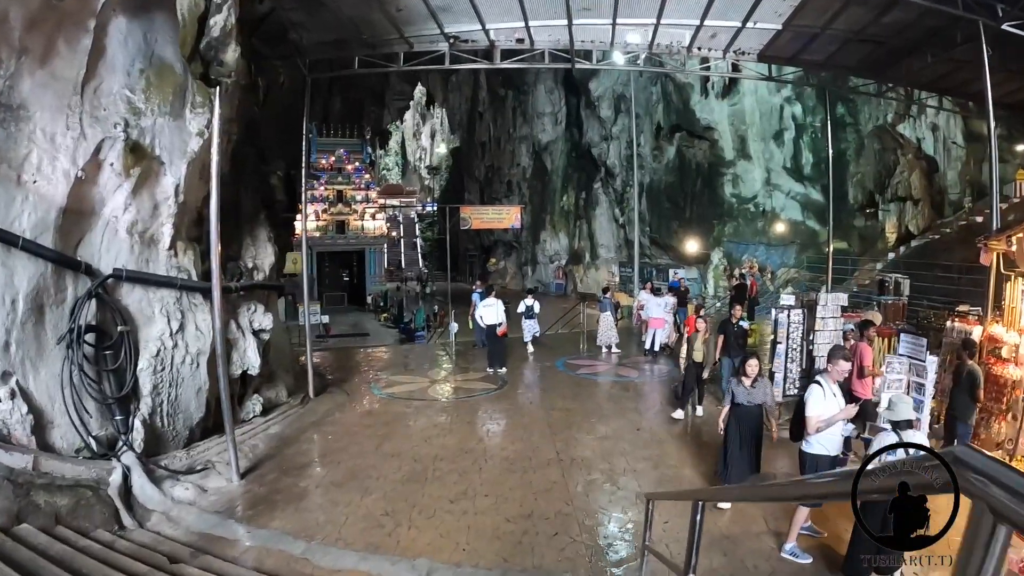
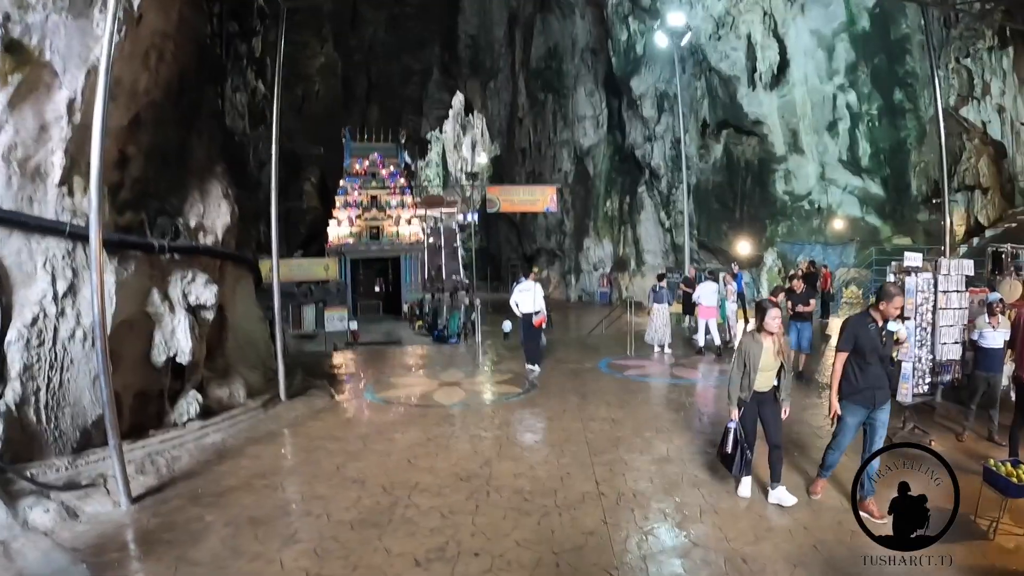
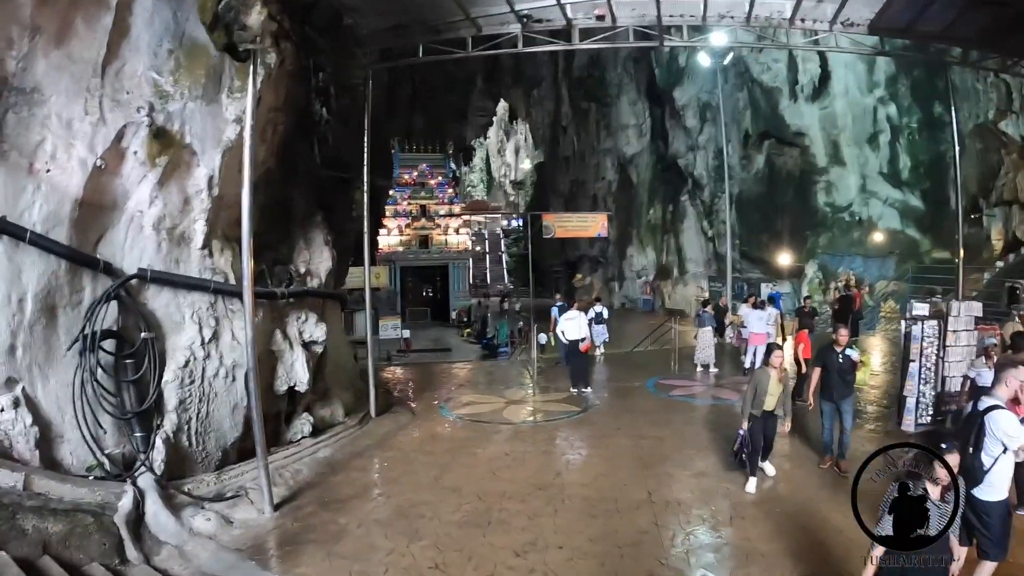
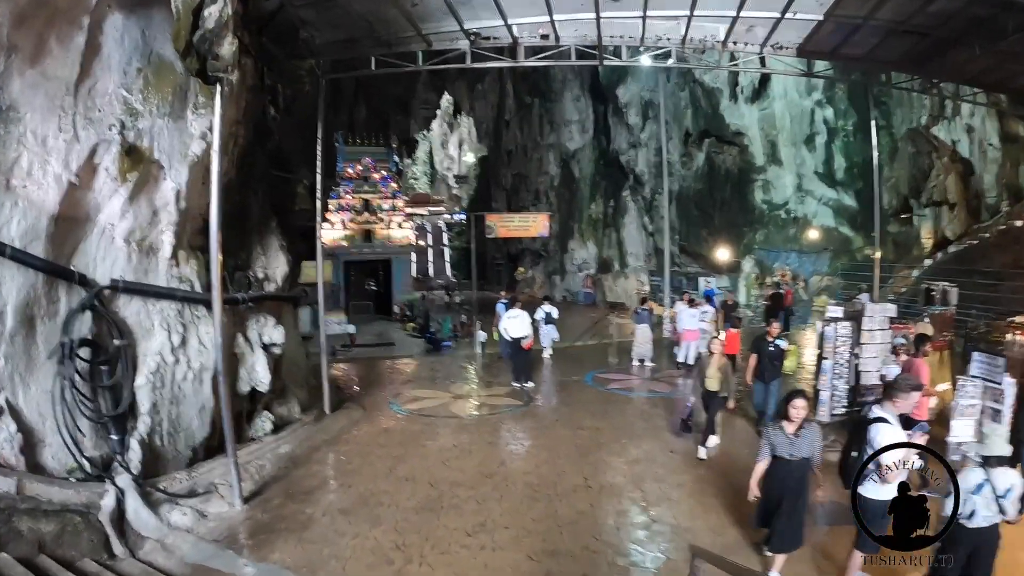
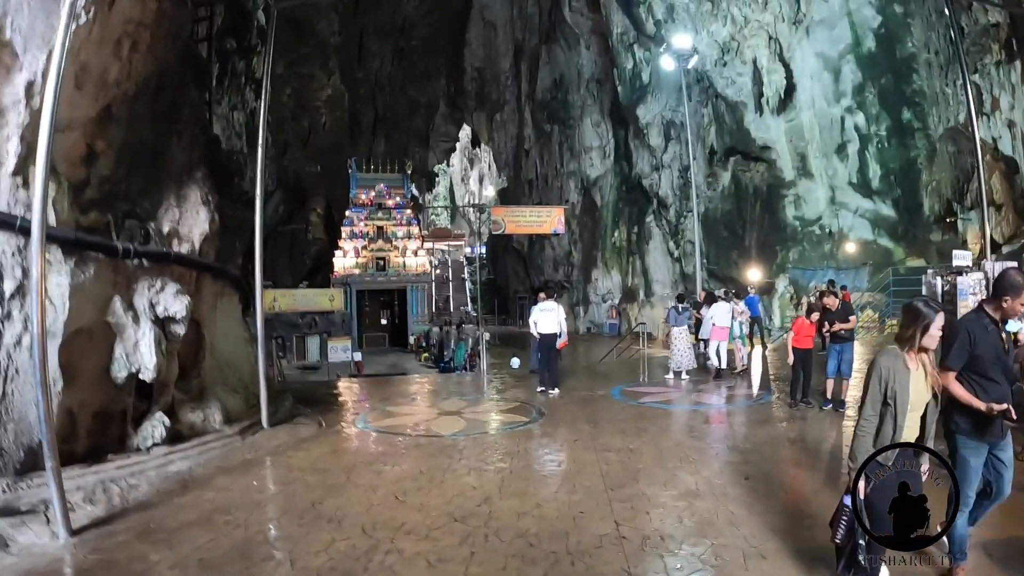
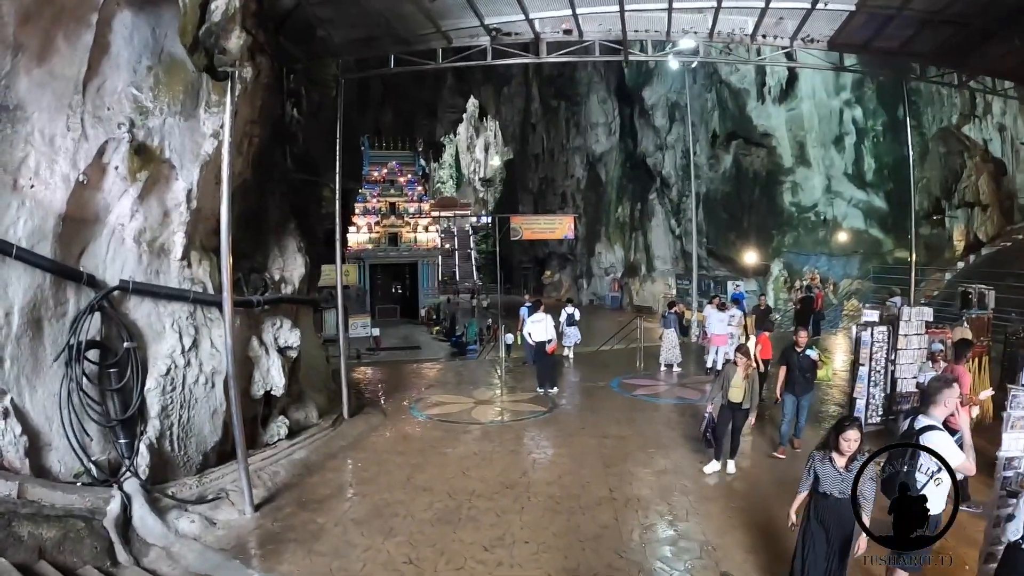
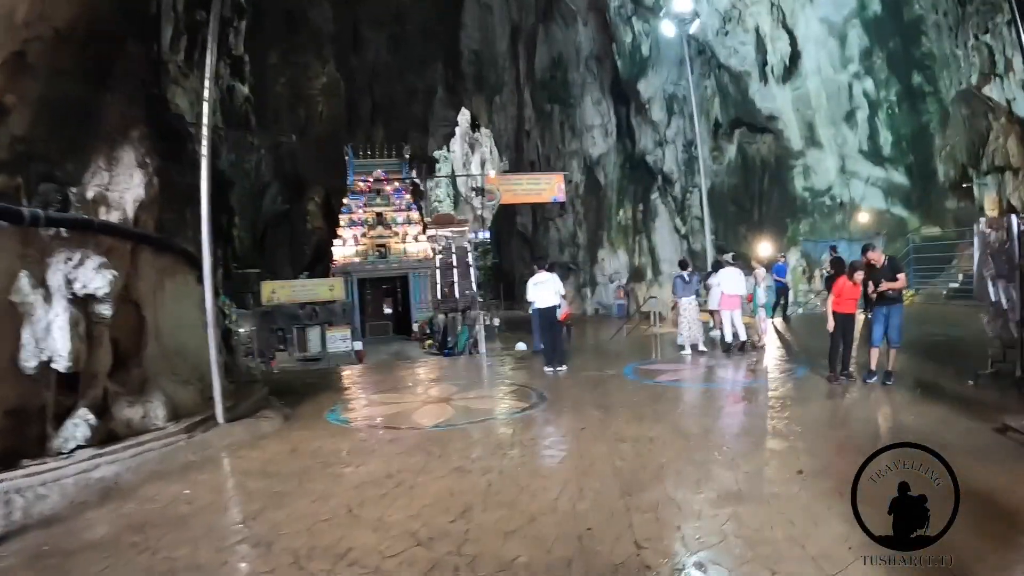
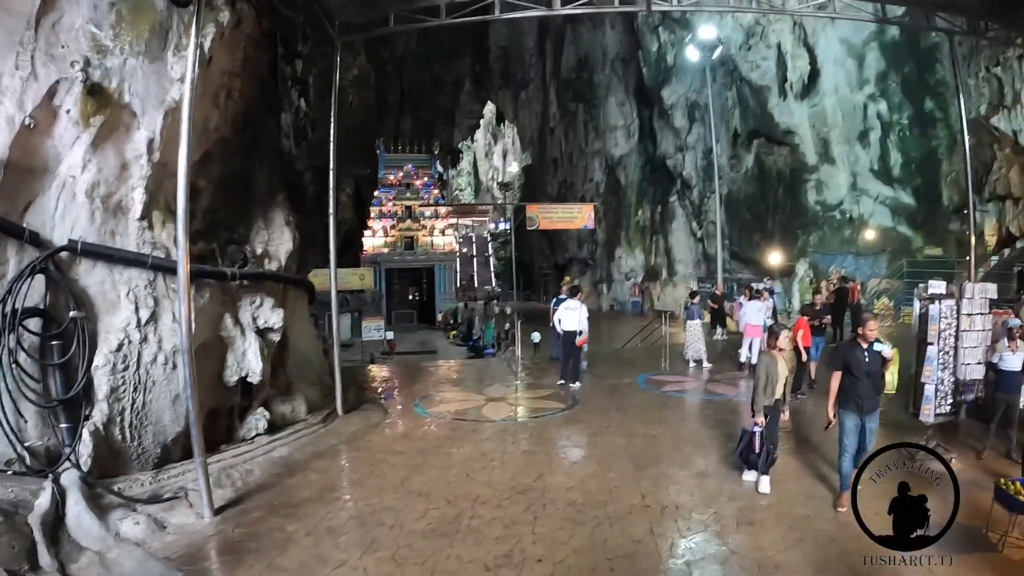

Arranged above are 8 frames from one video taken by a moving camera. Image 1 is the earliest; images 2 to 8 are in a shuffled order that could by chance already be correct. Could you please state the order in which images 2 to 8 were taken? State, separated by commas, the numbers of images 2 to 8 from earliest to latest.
4, 6, 3, 8, 2, 5, 7
